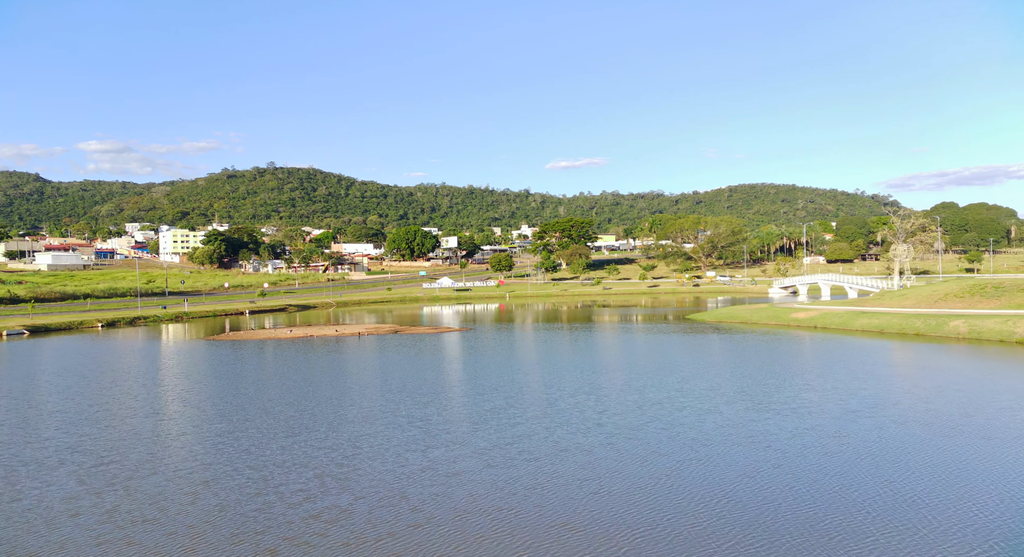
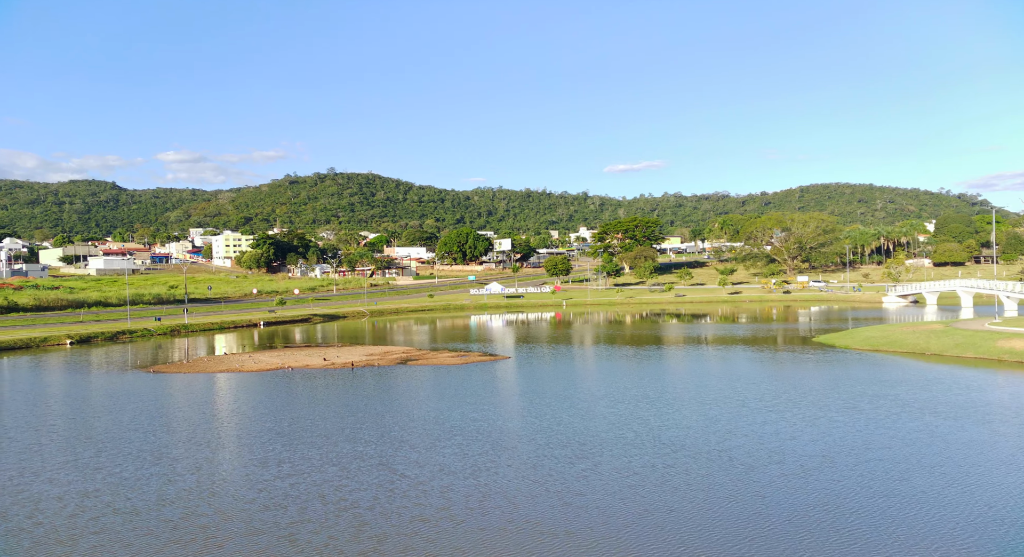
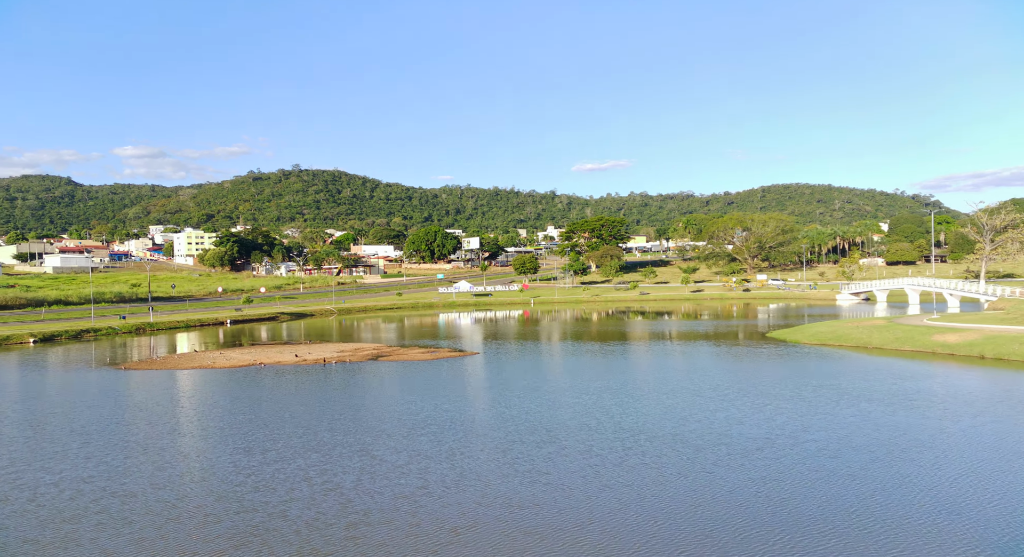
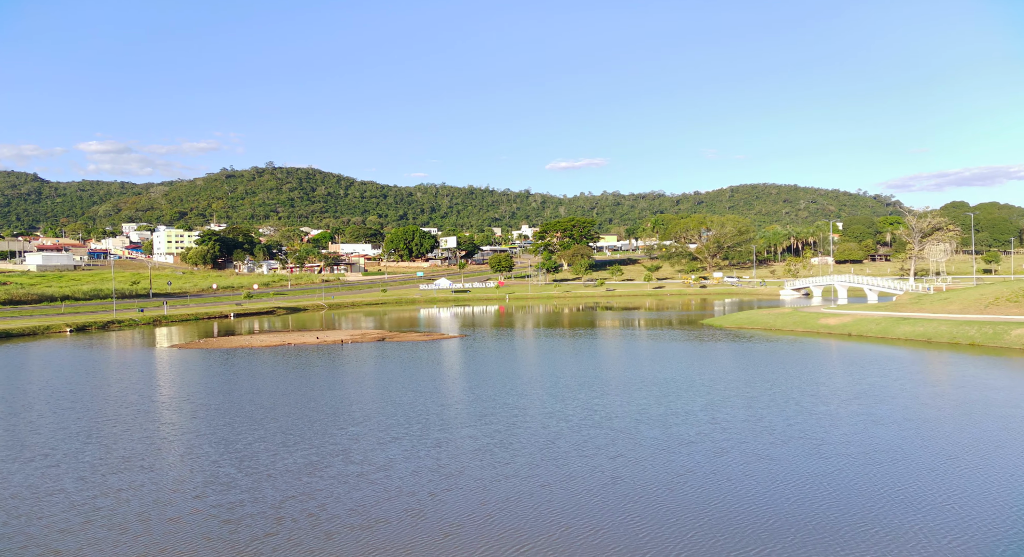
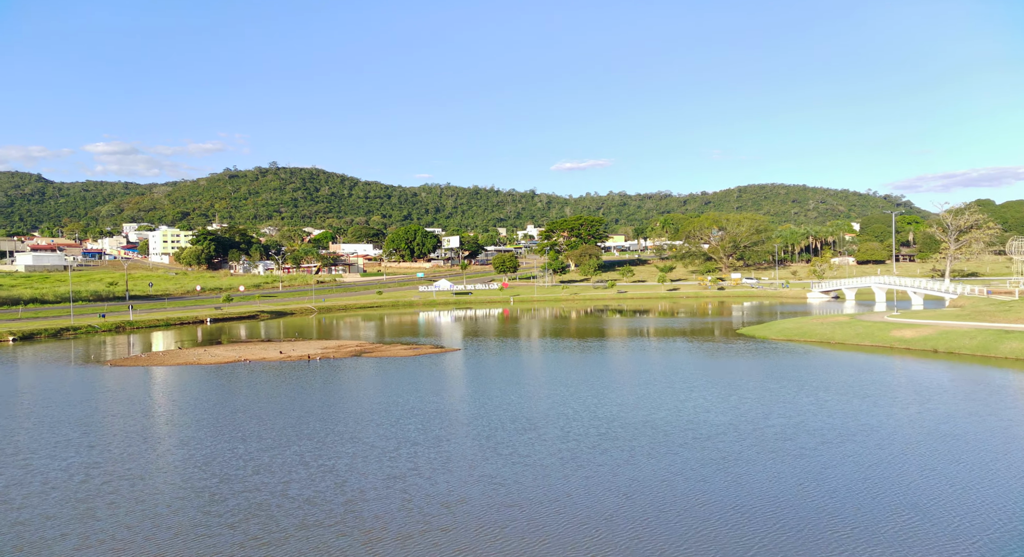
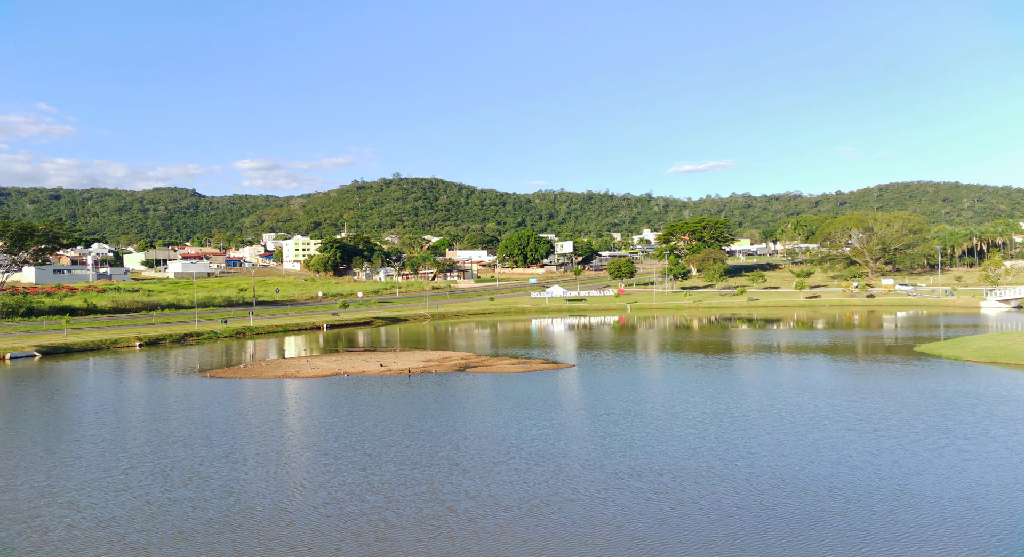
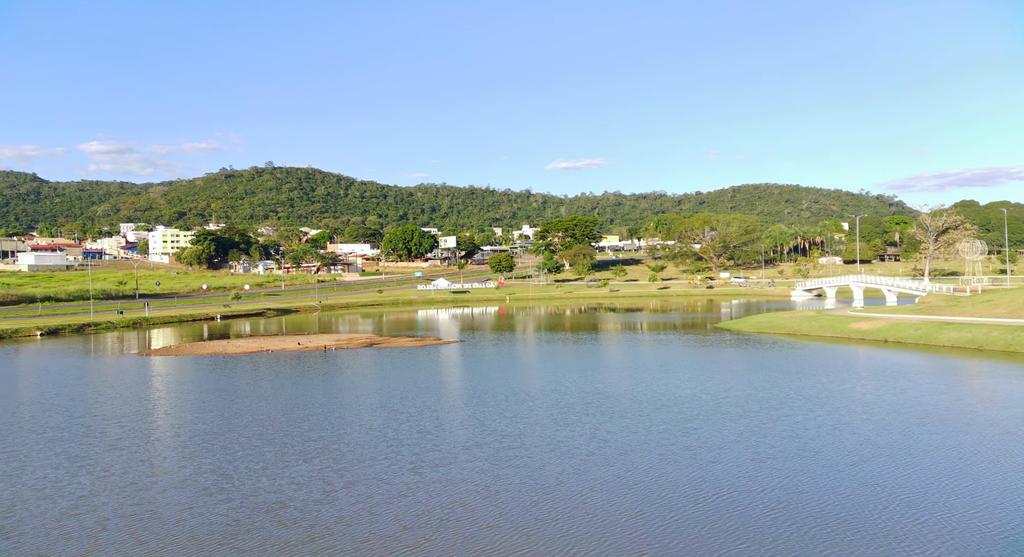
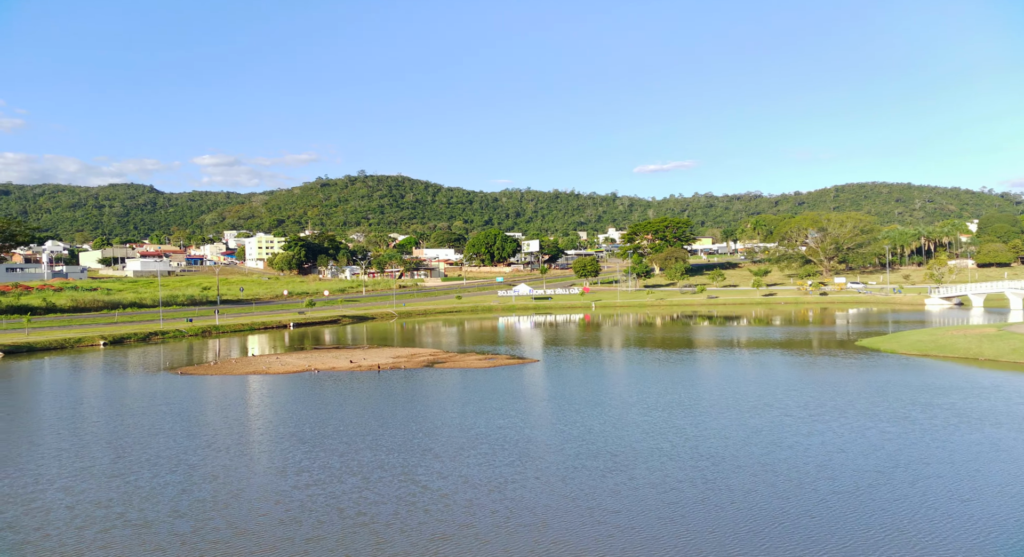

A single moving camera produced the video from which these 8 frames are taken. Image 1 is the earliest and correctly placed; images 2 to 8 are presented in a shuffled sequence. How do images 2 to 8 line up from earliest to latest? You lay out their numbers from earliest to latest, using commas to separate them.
4, 7, 5, 3, 2, 8, 6
